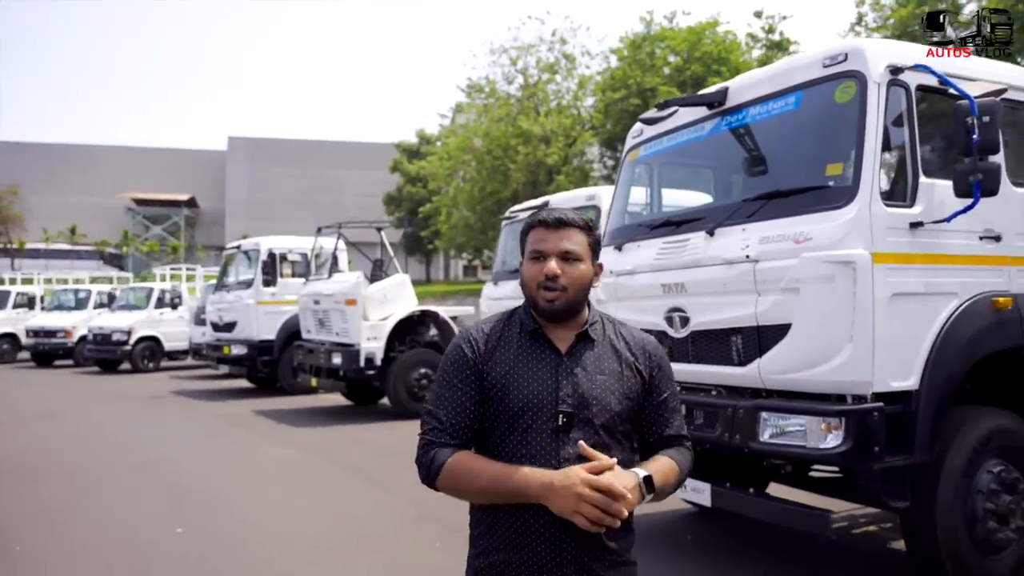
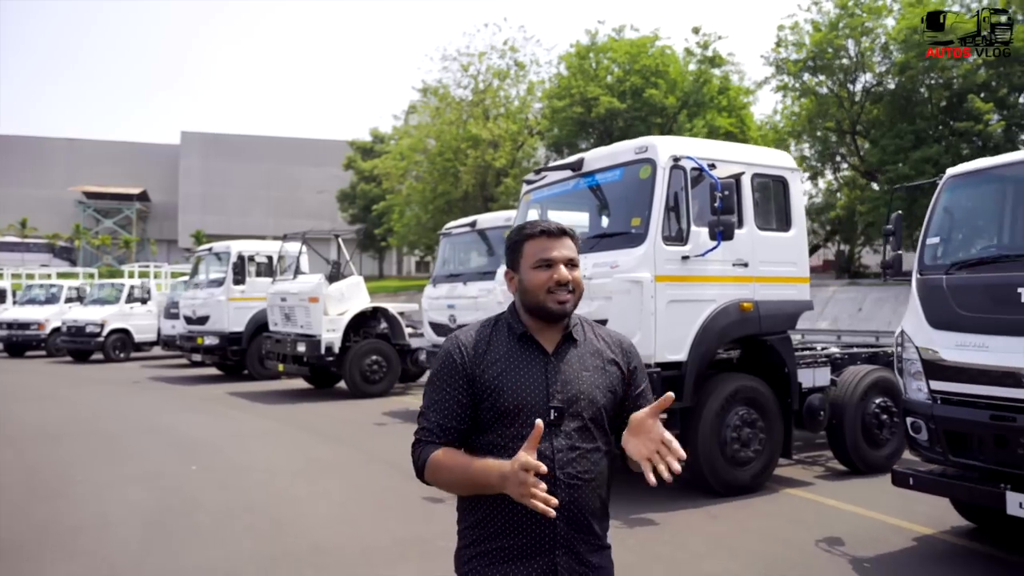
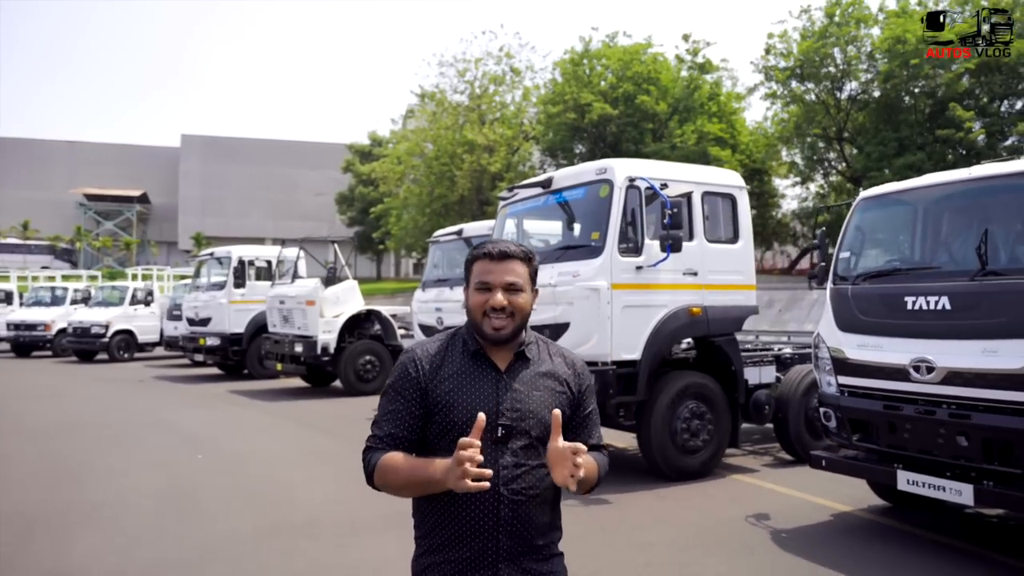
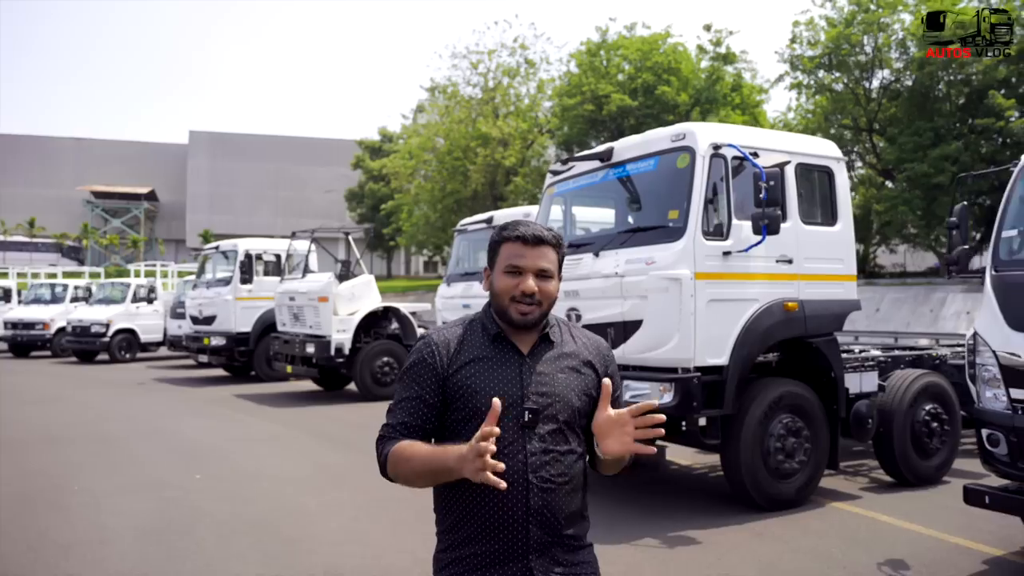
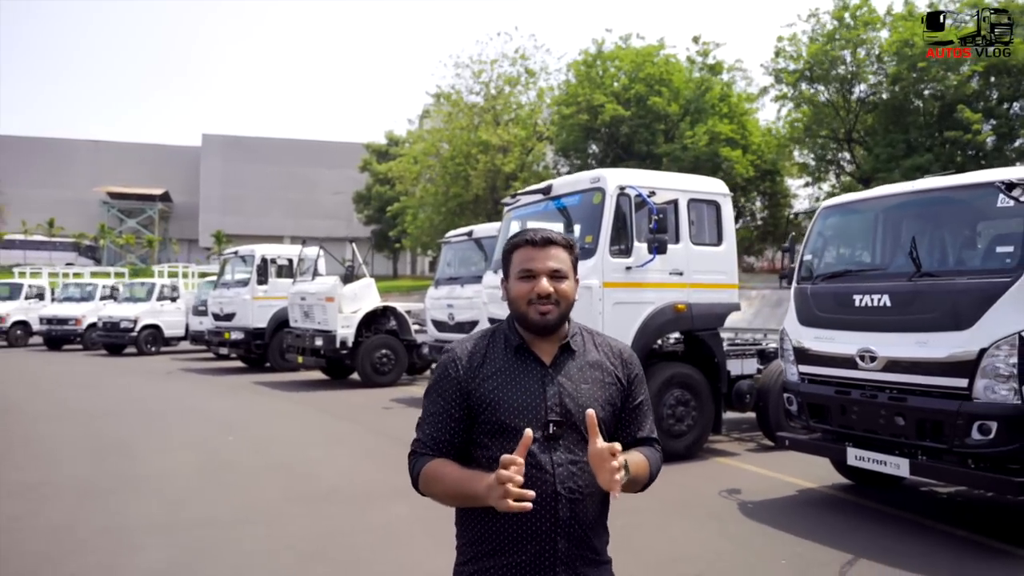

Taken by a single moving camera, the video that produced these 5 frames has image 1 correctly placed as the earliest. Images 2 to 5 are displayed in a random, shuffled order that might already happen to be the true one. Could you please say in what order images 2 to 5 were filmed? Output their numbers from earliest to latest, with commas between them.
4, 2, 3, 5
